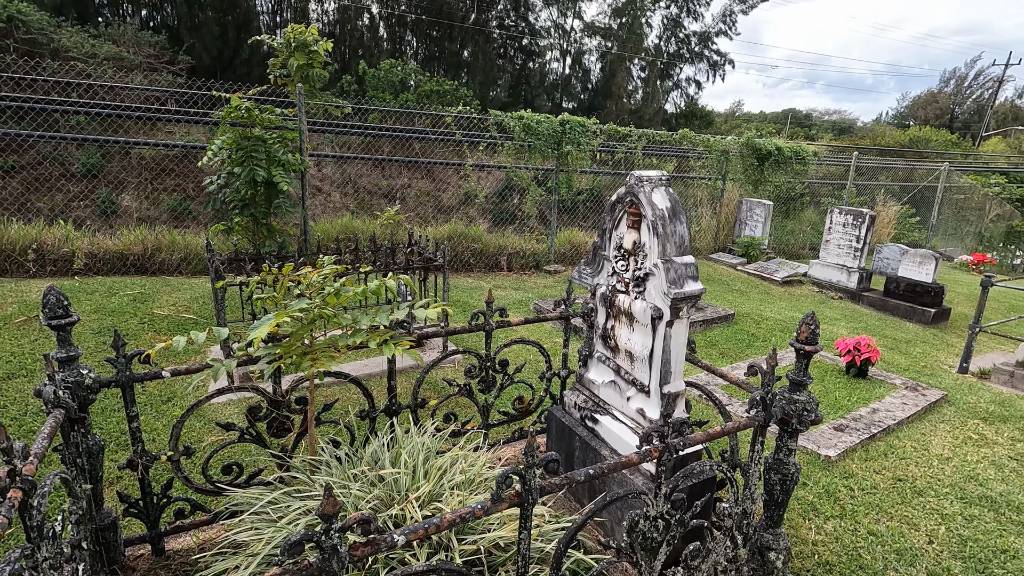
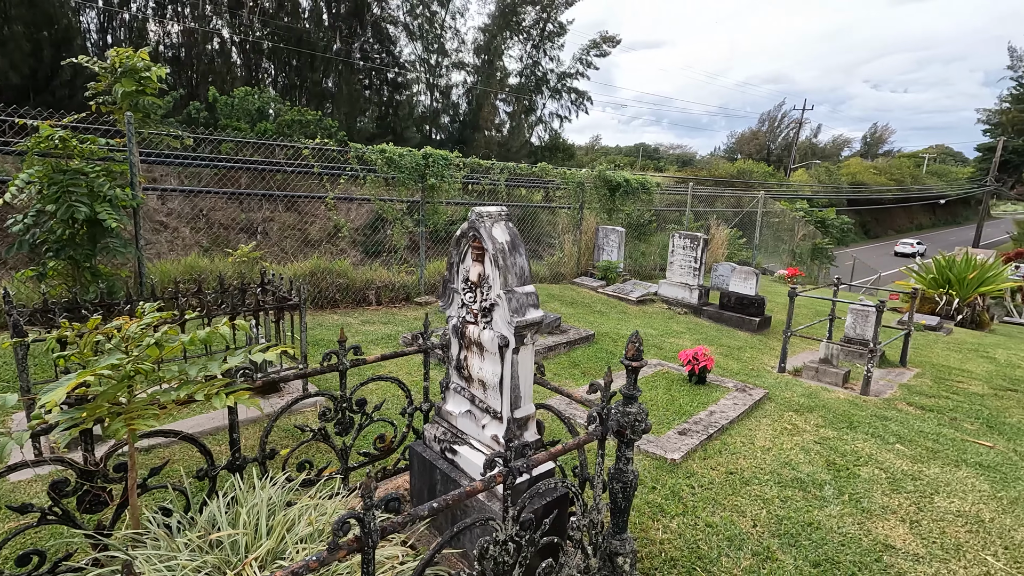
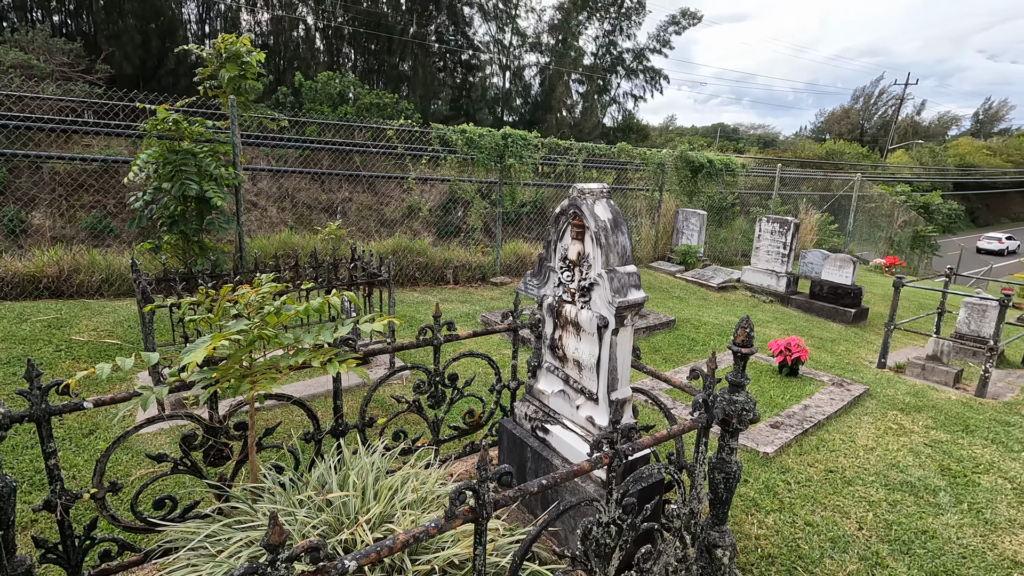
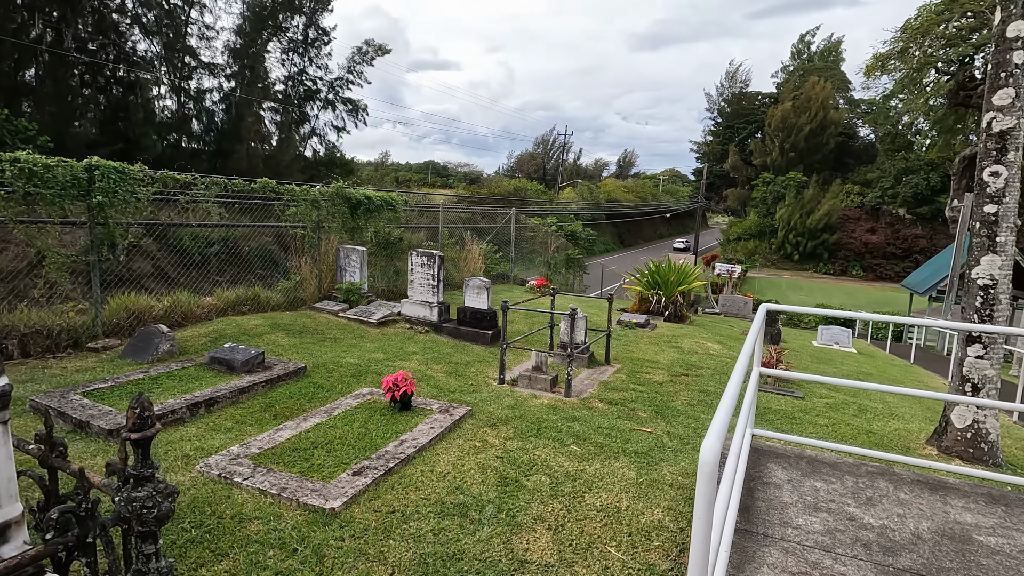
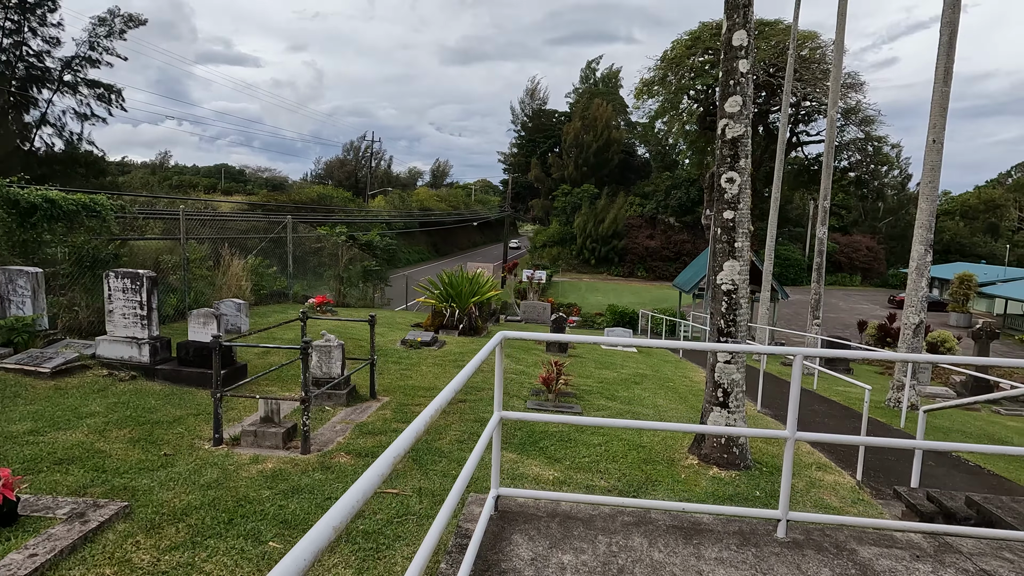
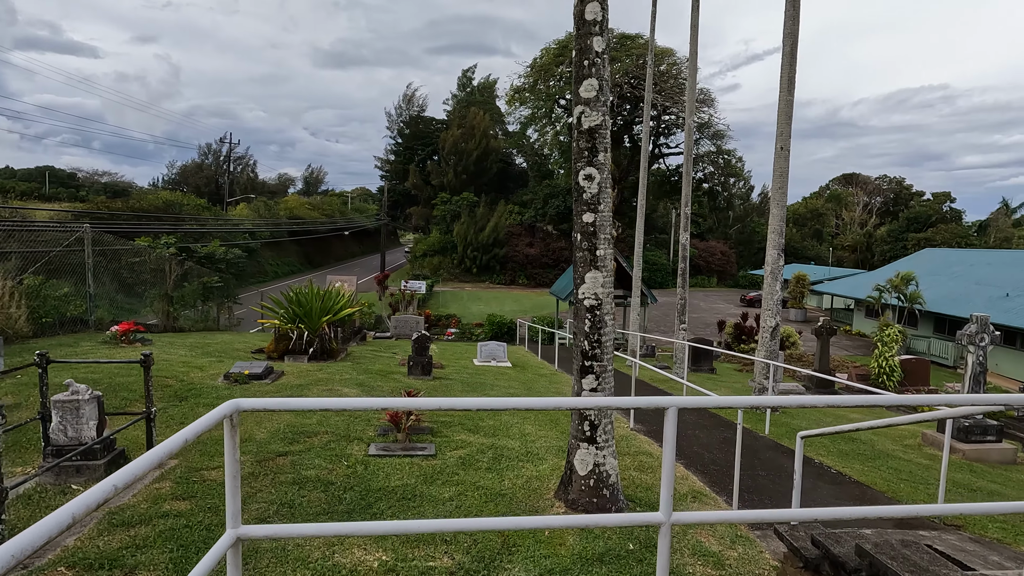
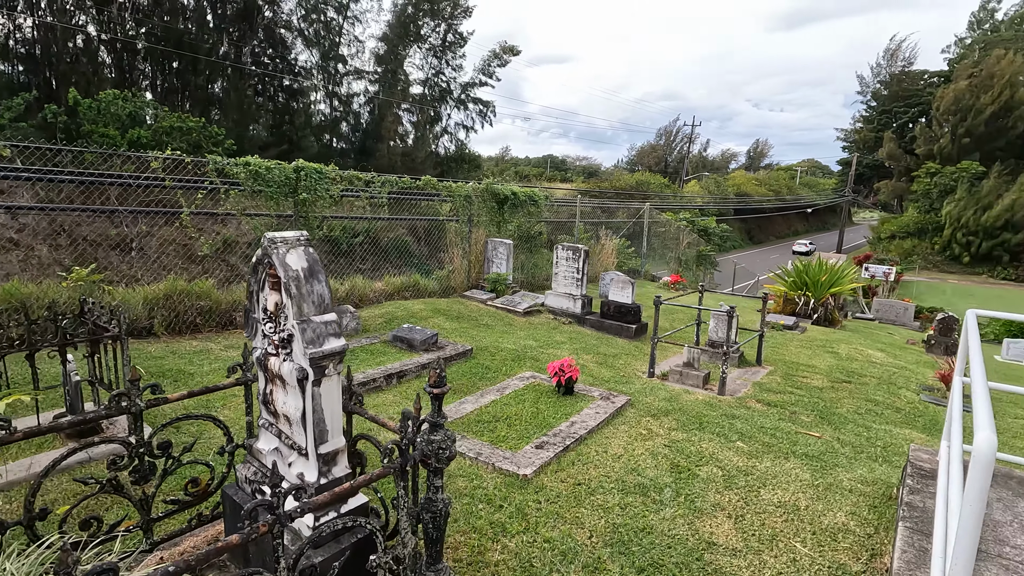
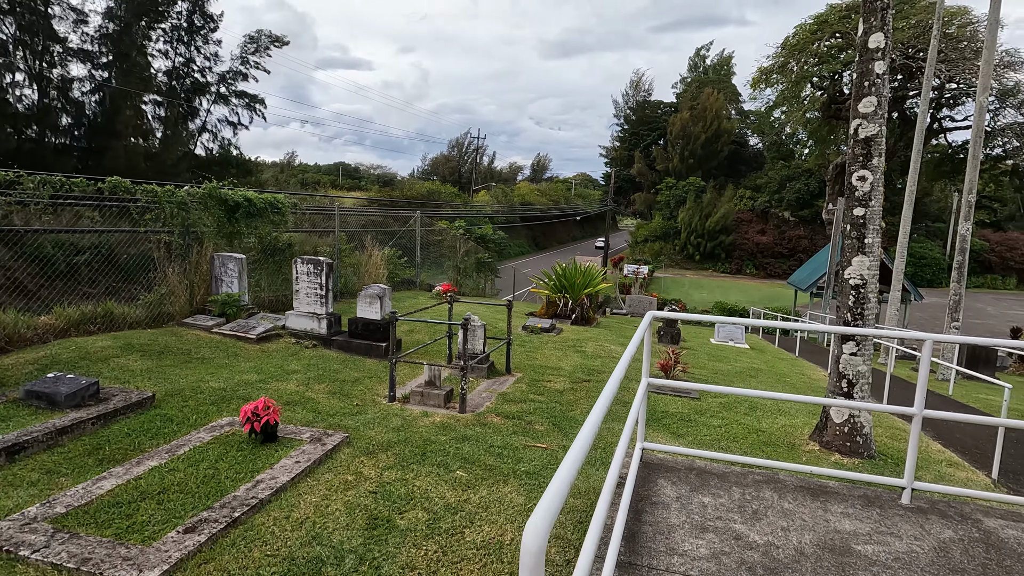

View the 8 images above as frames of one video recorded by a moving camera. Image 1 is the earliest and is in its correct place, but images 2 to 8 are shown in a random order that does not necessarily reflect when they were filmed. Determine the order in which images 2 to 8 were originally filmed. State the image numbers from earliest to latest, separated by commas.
3, 2, 7, 4, 8, 5, 6
